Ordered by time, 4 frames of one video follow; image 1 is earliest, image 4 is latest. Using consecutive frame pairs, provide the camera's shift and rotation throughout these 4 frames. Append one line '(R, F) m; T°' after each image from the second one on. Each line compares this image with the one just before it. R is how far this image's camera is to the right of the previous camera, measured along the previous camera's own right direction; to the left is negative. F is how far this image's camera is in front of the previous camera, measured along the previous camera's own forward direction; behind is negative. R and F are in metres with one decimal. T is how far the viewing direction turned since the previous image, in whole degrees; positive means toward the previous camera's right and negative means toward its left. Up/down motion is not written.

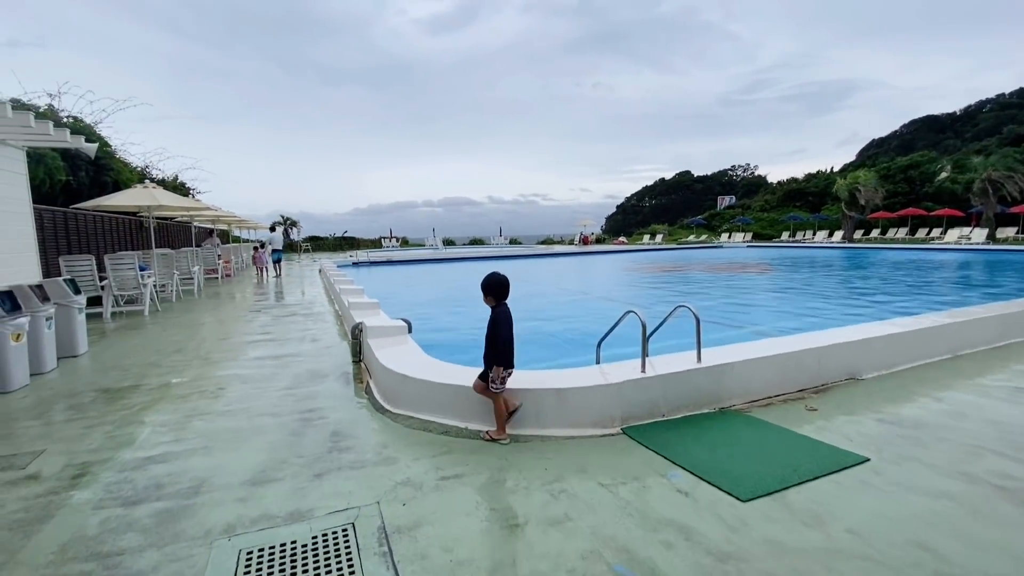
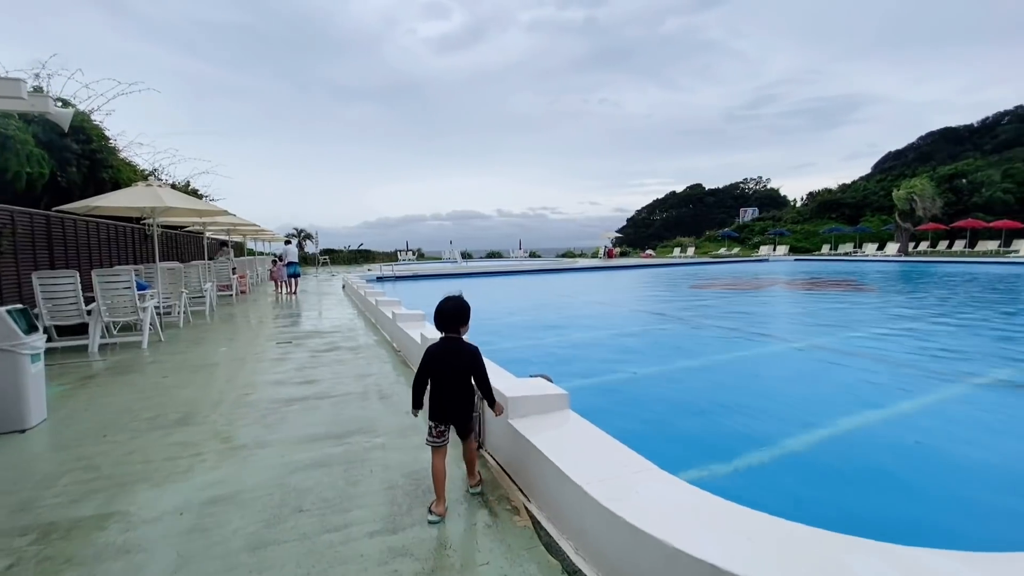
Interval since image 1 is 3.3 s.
(-1.2, +1.8) m; -1°
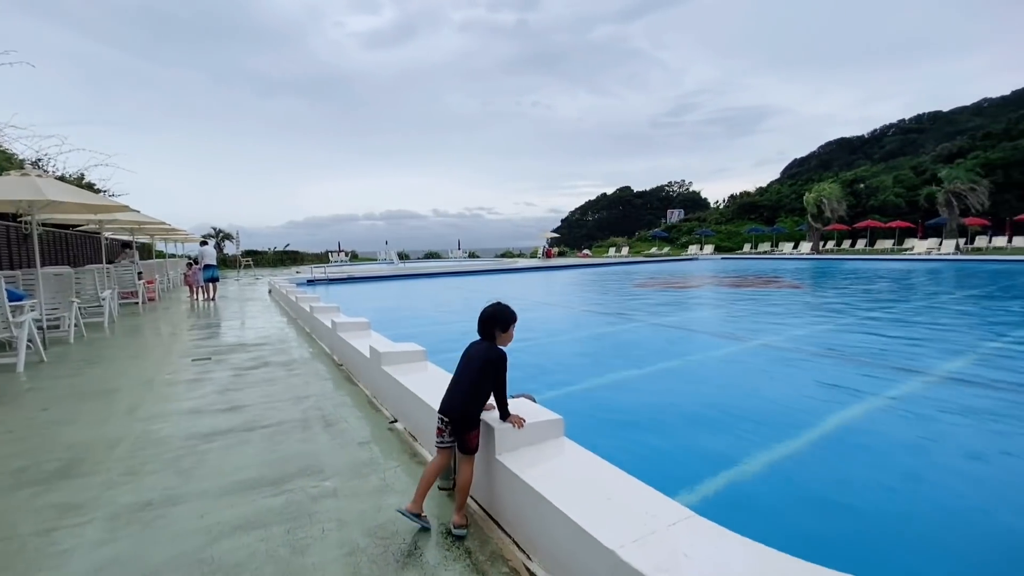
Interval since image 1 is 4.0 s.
(-0.2, +0.4) m; +8°
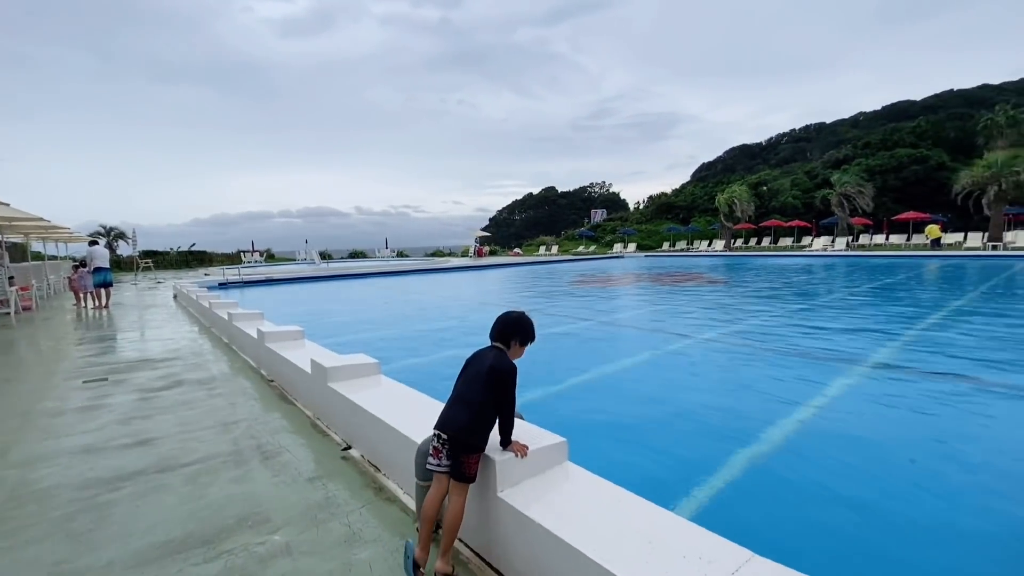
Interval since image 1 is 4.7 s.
(-0.2, +0.3) m; +8°
